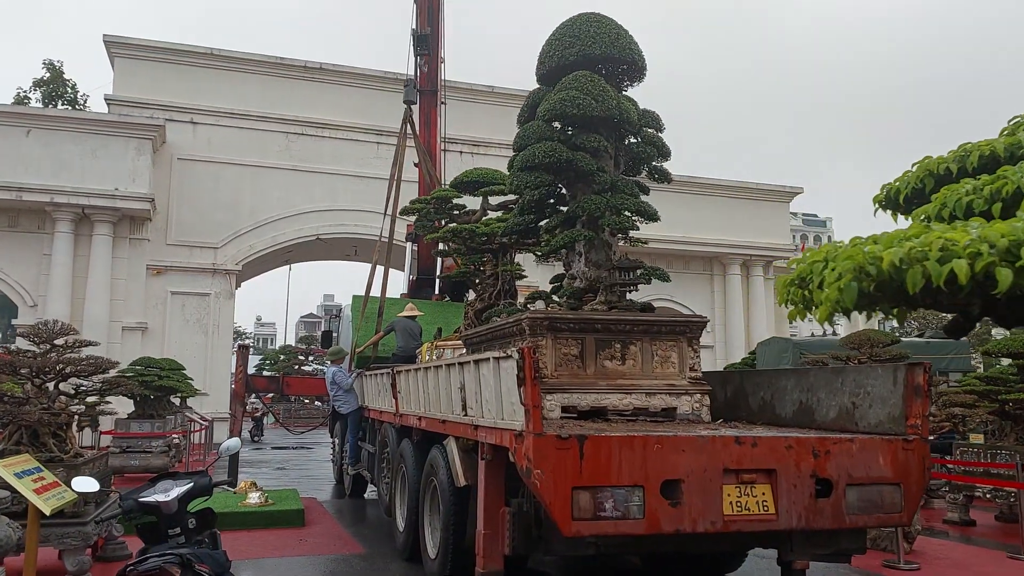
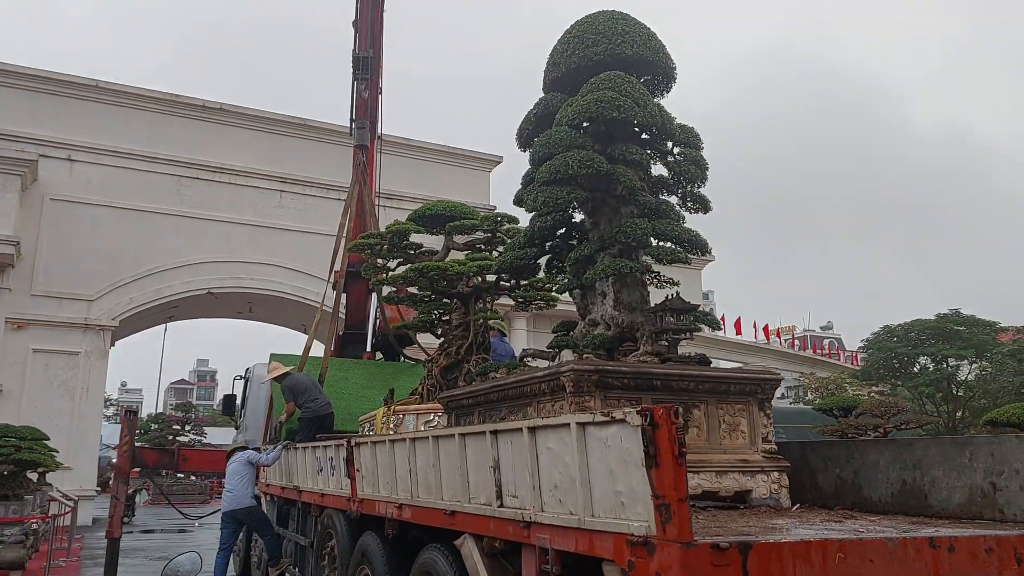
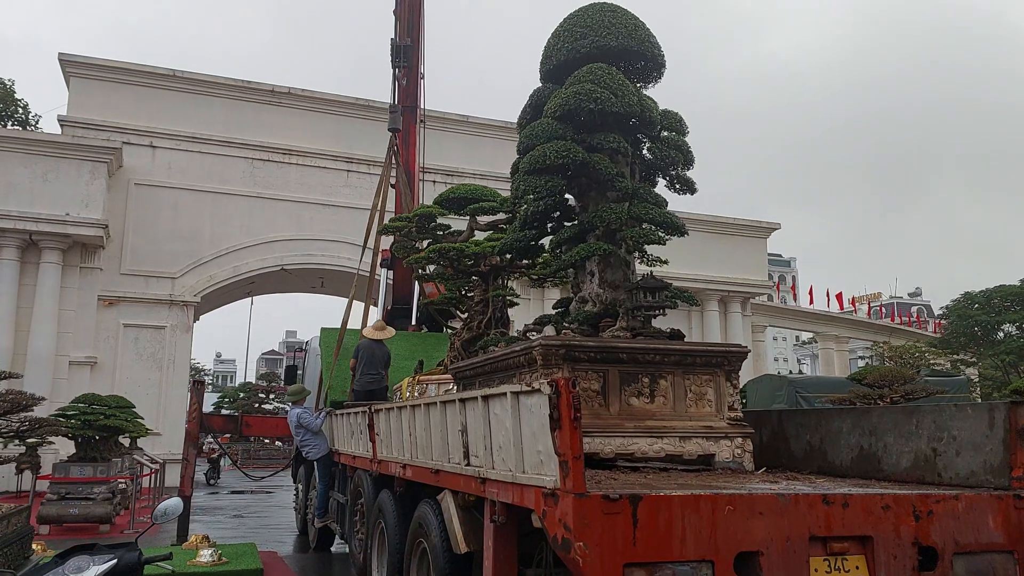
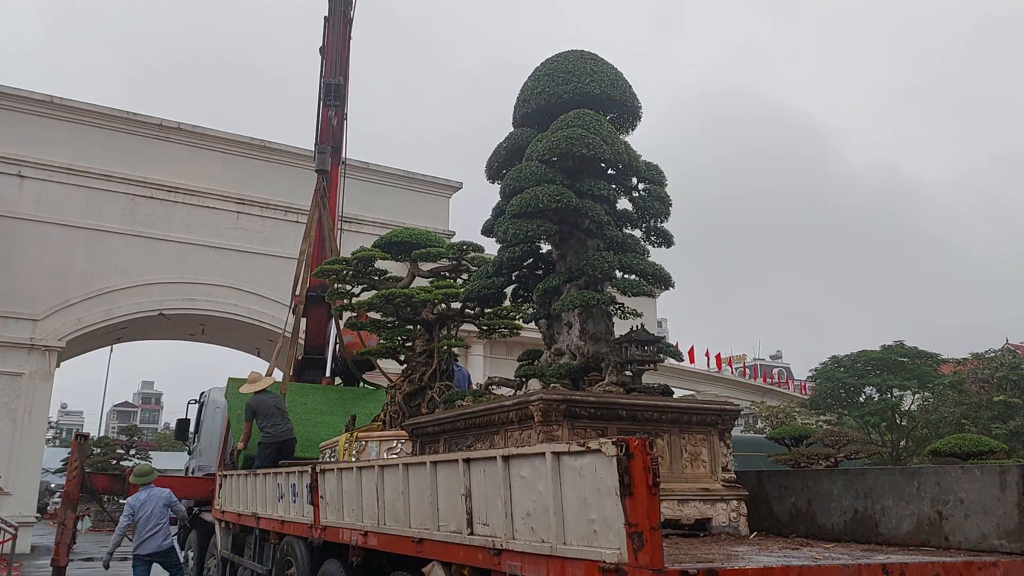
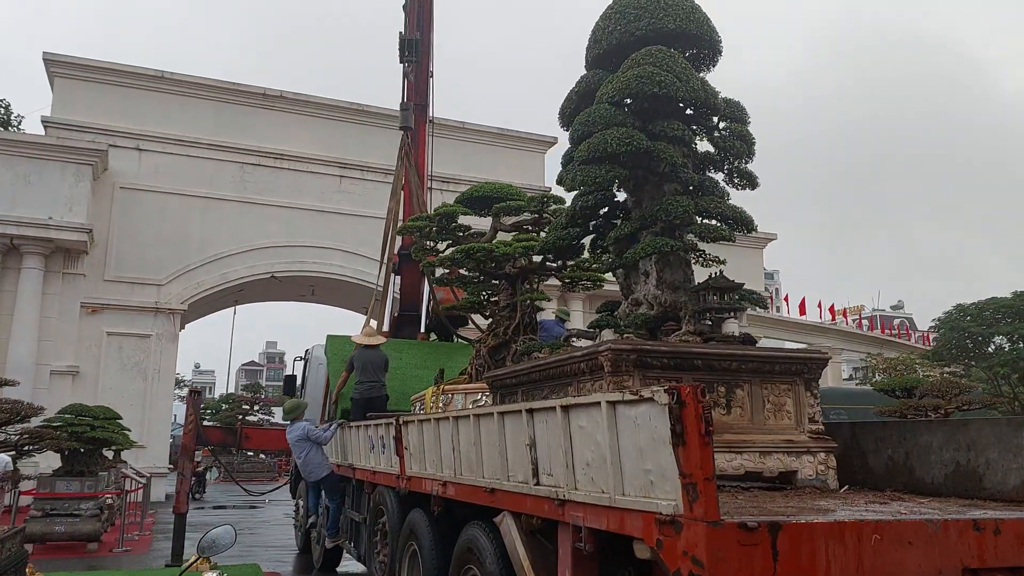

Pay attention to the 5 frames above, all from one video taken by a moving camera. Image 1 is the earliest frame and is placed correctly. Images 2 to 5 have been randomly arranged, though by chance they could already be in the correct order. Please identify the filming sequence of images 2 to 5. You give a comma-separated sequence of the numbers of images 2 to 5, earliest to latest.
3, 5, 2, 4
